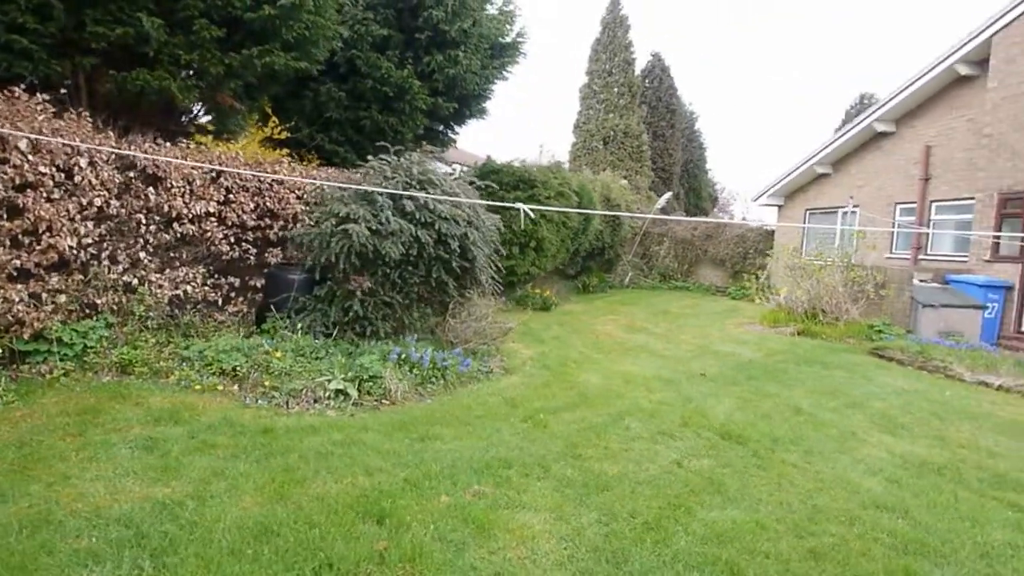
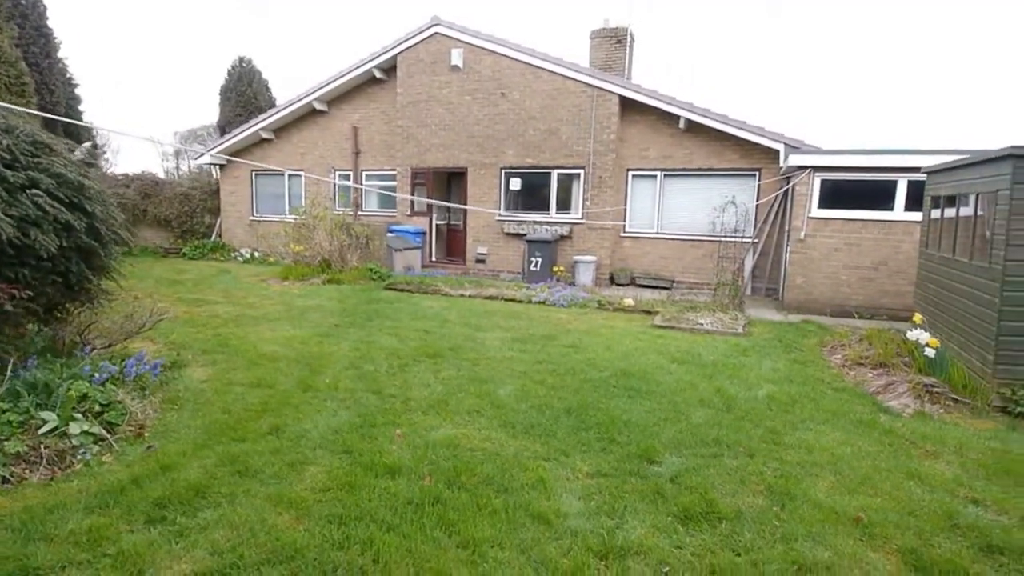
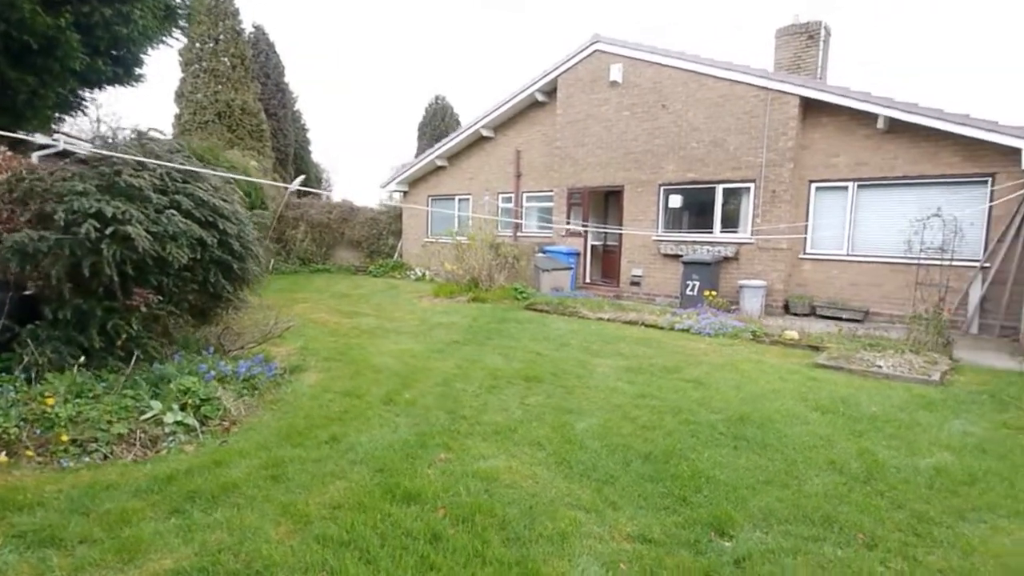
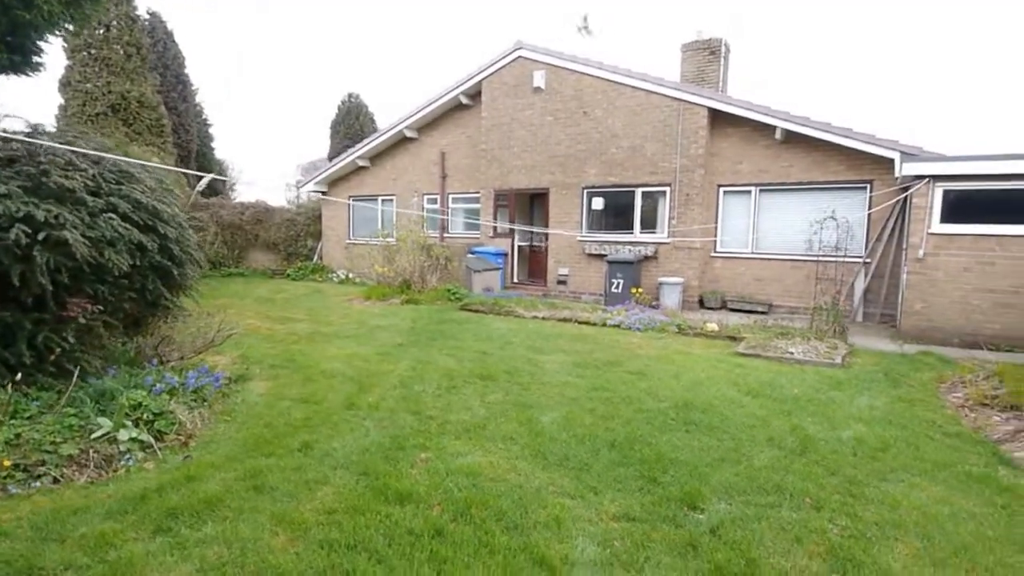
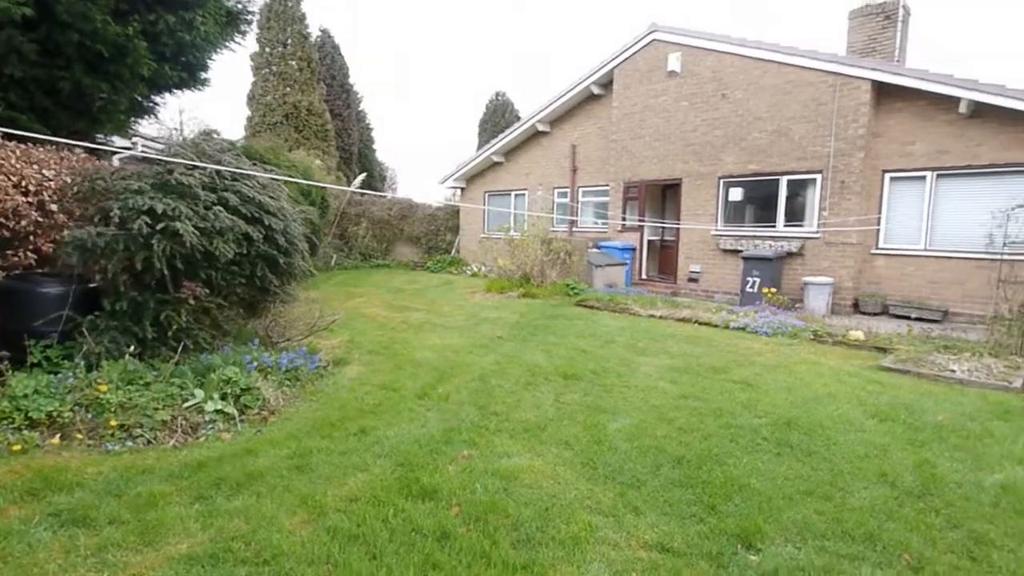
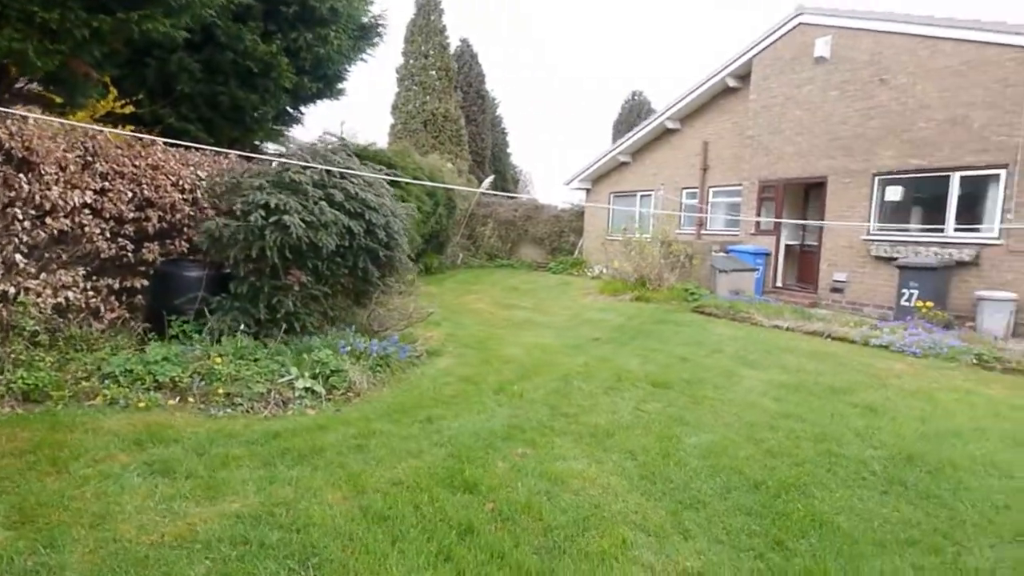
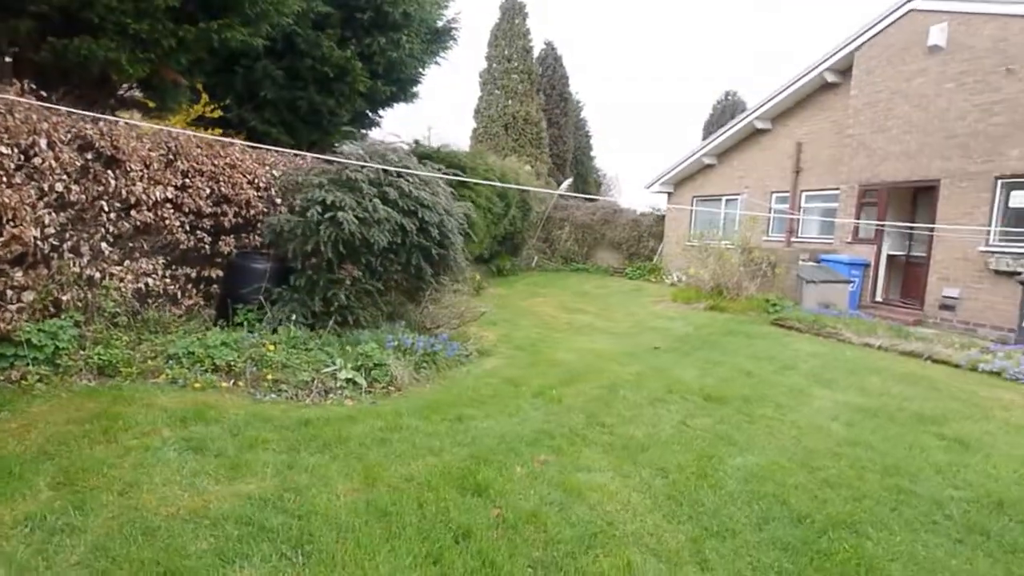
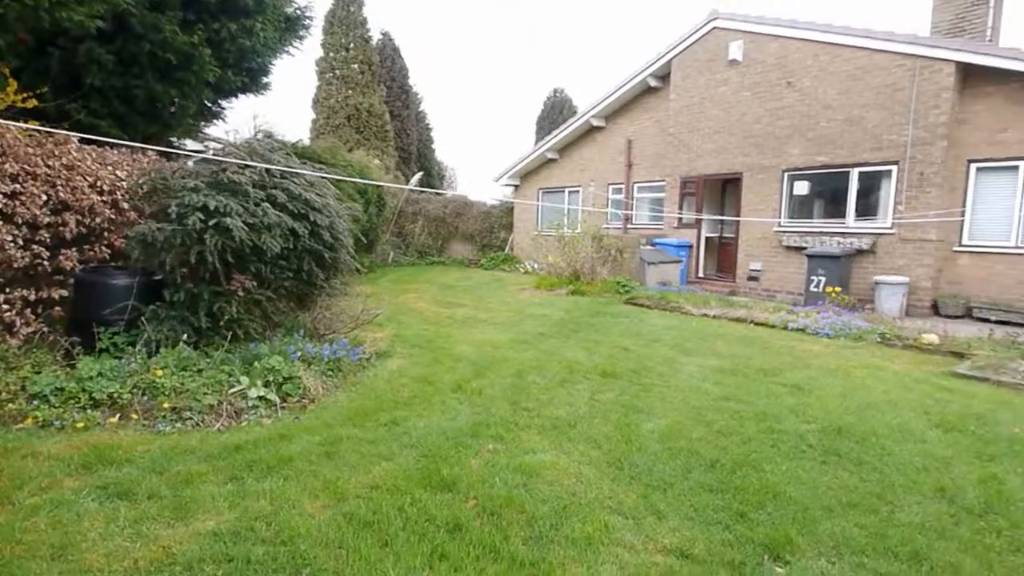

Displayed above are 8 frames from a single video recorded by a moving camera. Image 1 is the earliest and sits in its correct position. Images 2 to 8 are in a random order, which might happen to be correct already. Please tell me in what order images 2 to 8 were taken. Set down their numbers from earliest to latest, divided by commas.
7, 6, 8, 5, 3, 4, 2
